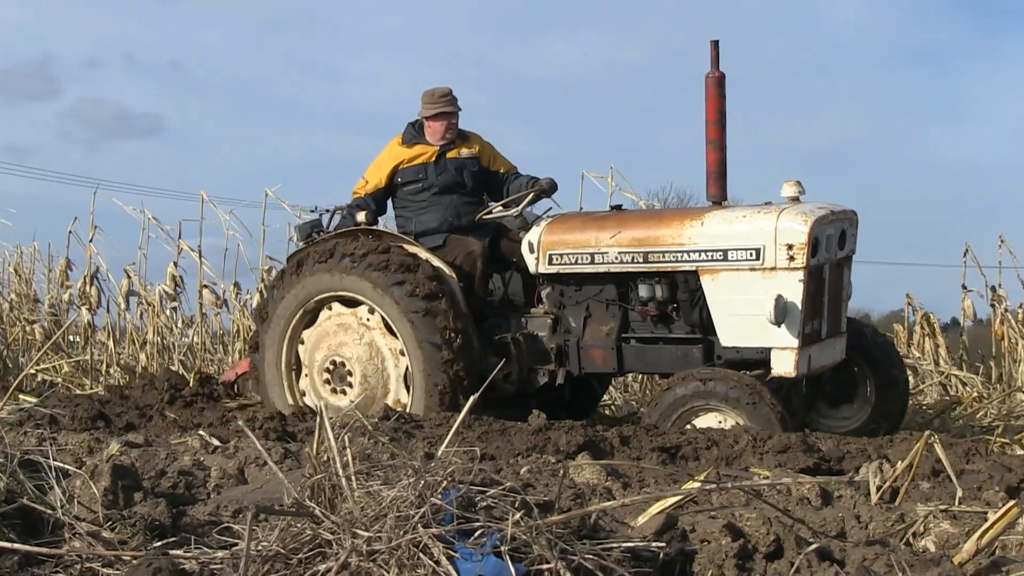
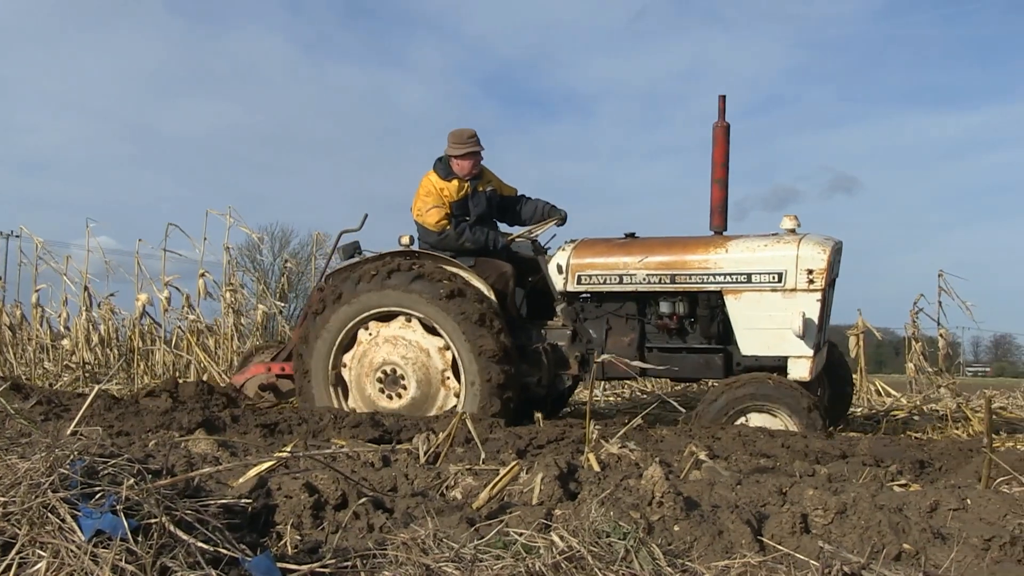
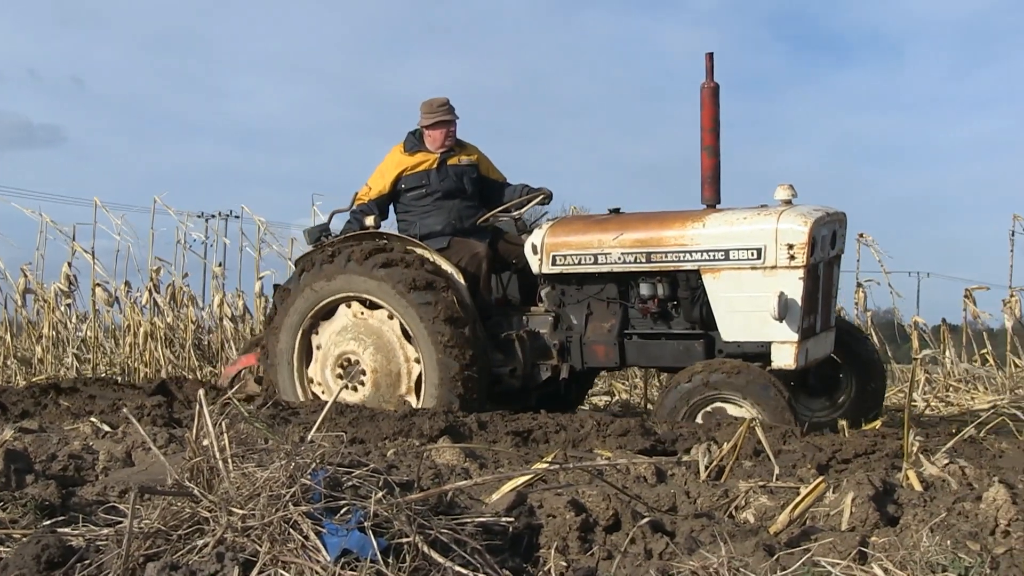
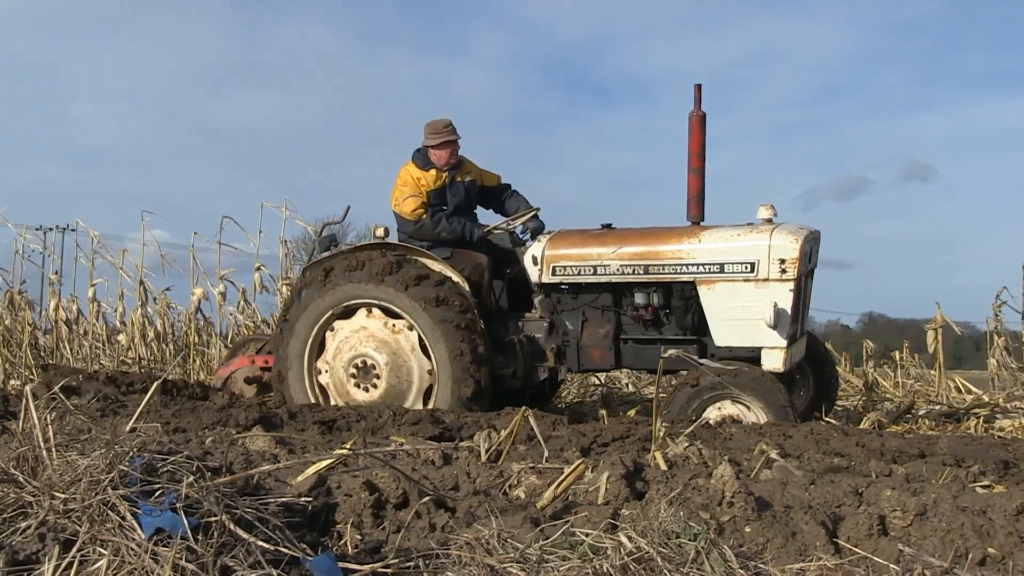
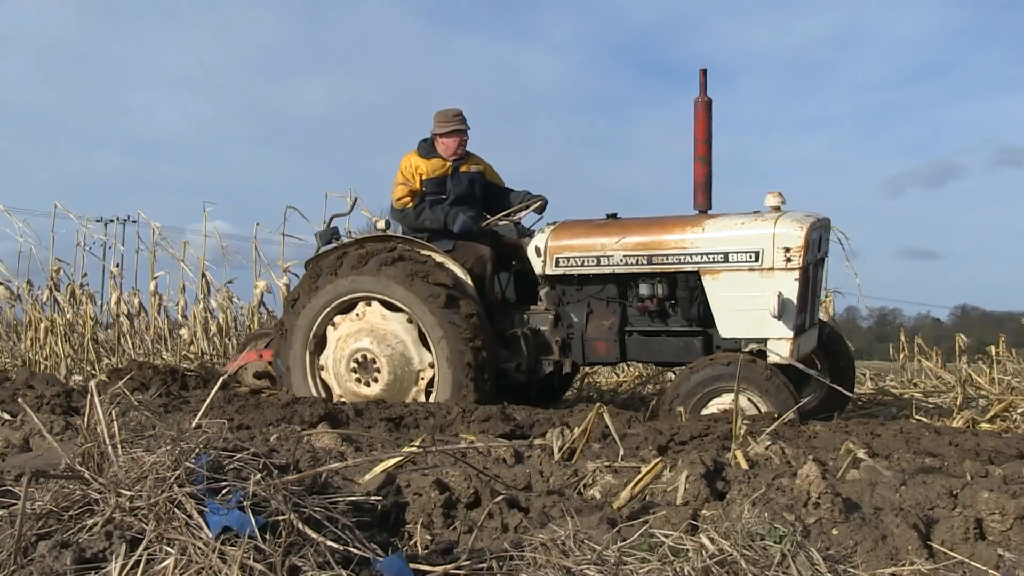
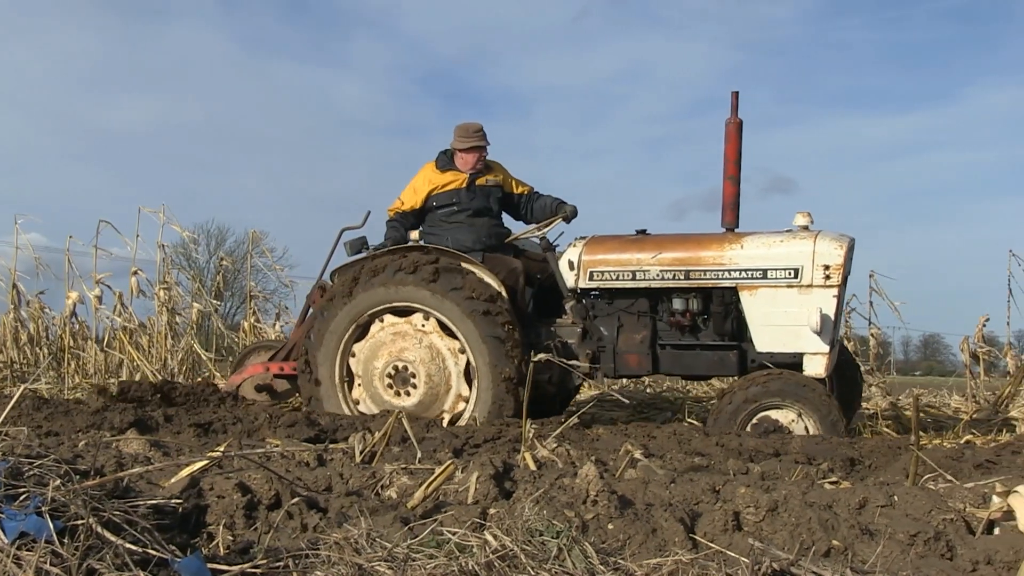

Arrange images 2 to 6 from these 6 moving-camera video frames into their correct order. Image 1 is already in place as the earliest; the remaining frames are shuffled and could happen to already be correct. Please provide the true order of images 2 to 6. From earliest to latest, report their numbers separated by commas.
3, 5, 4, 2, 6
